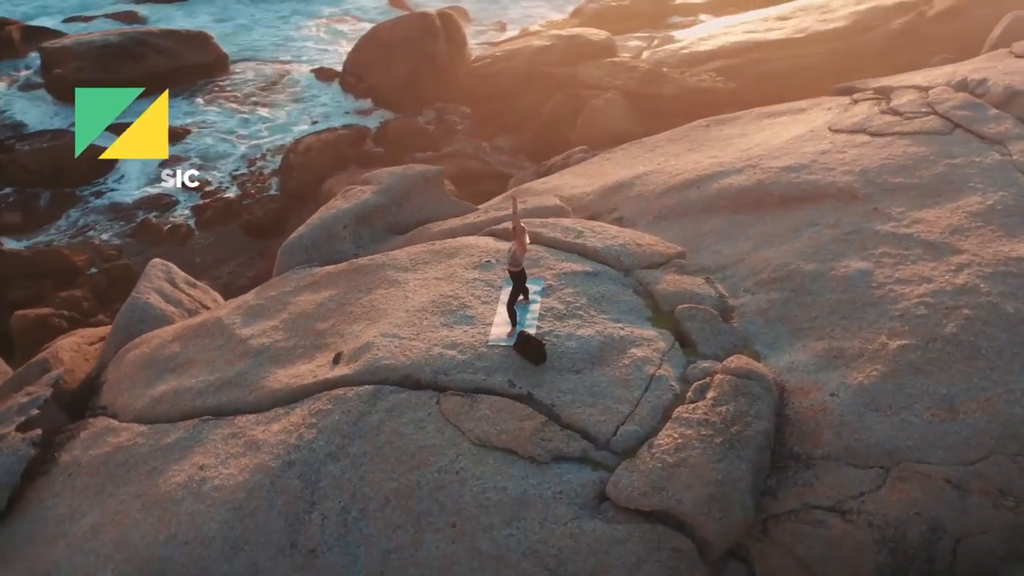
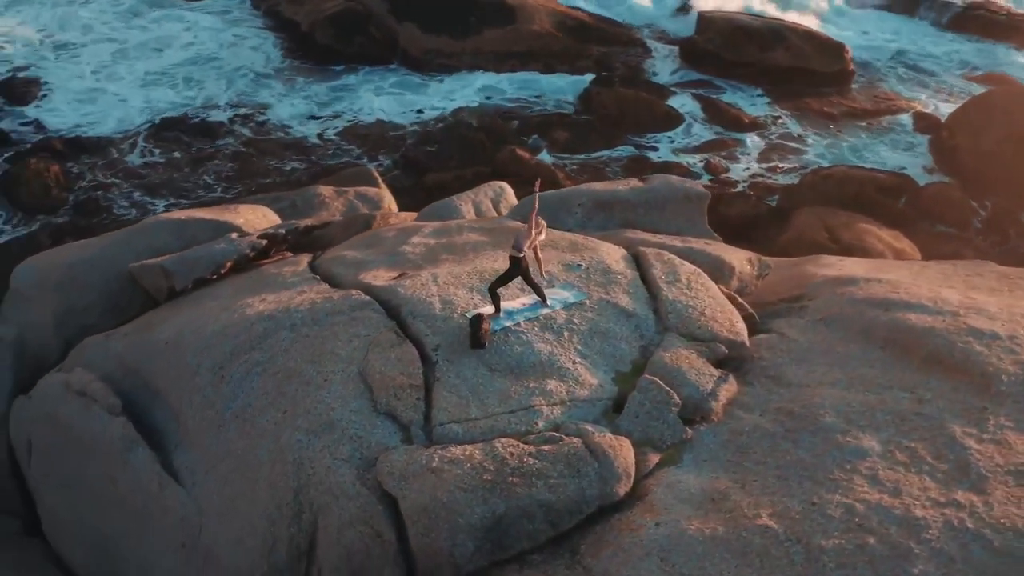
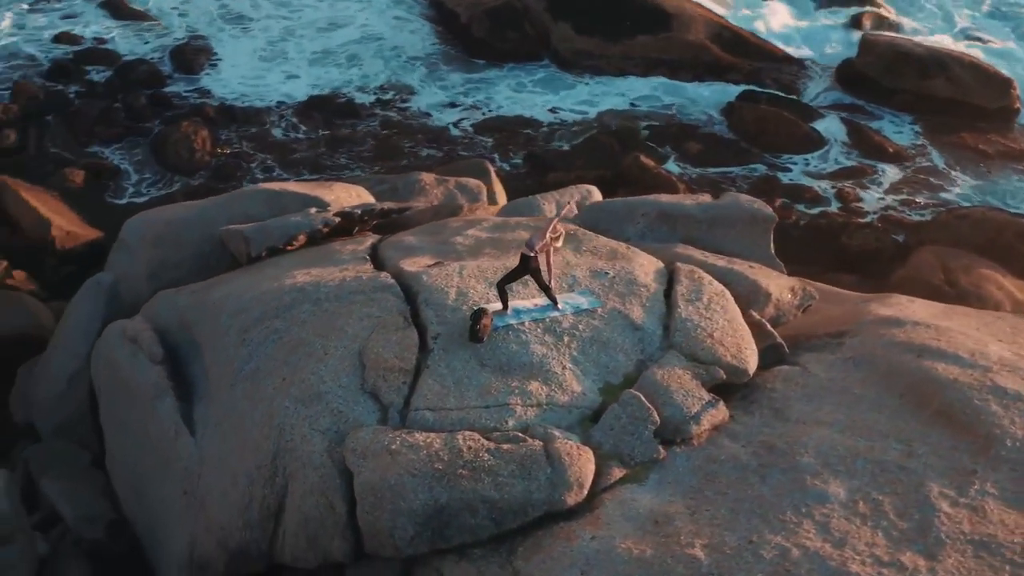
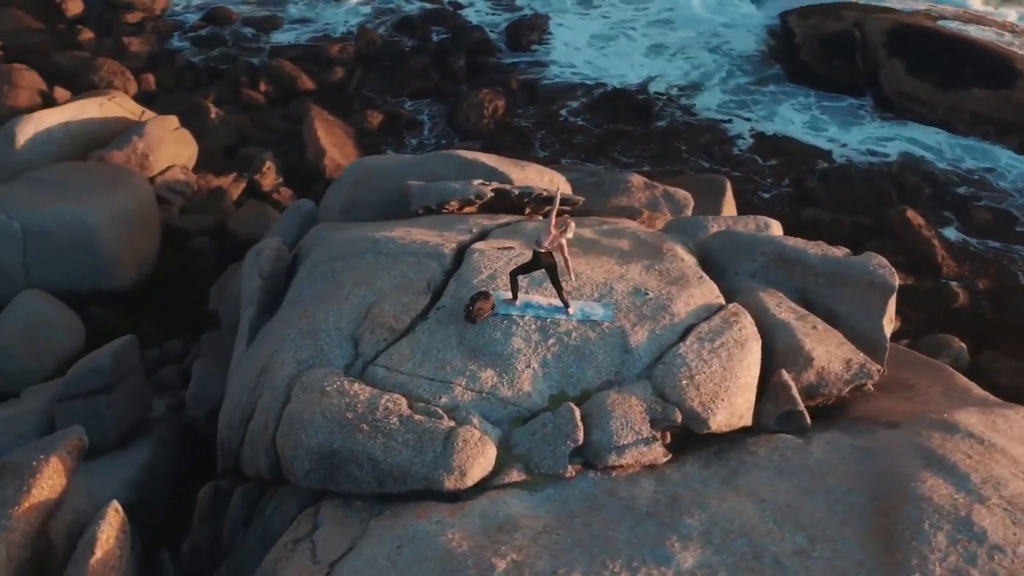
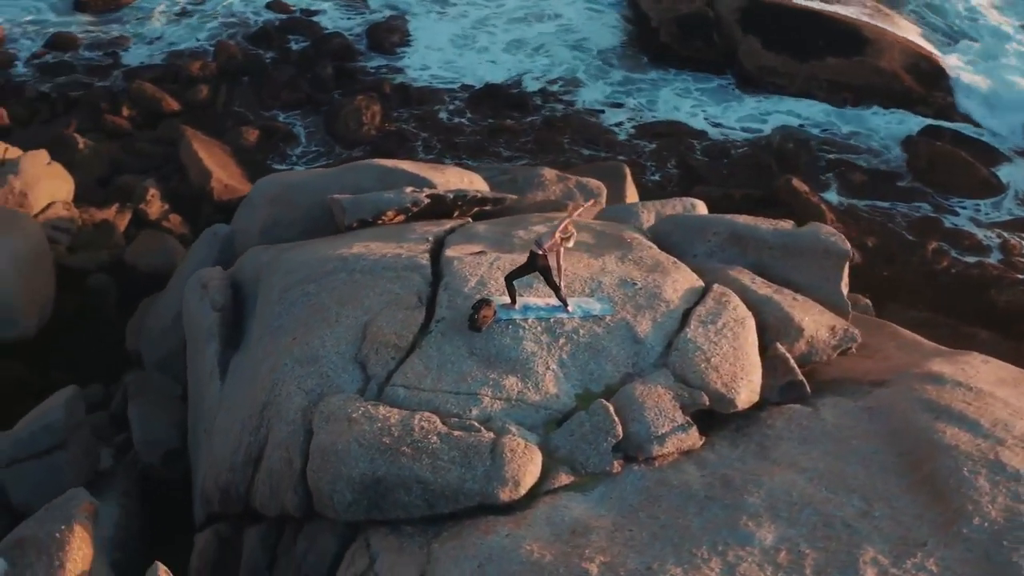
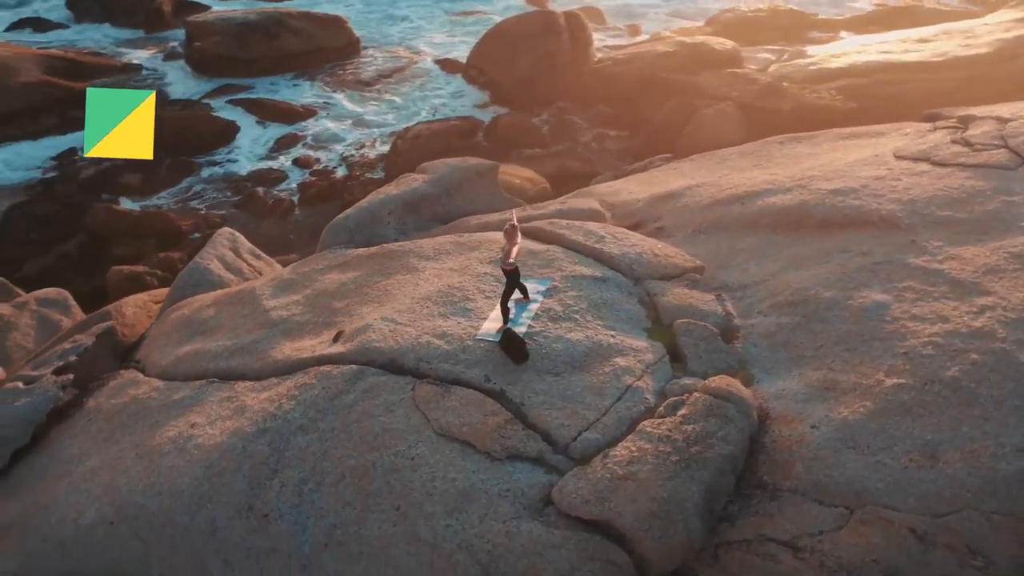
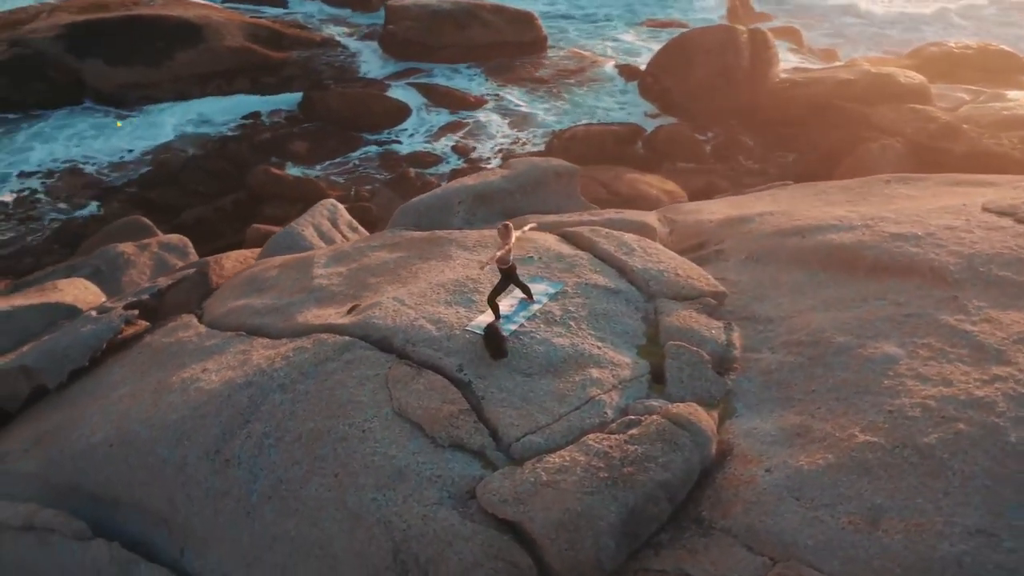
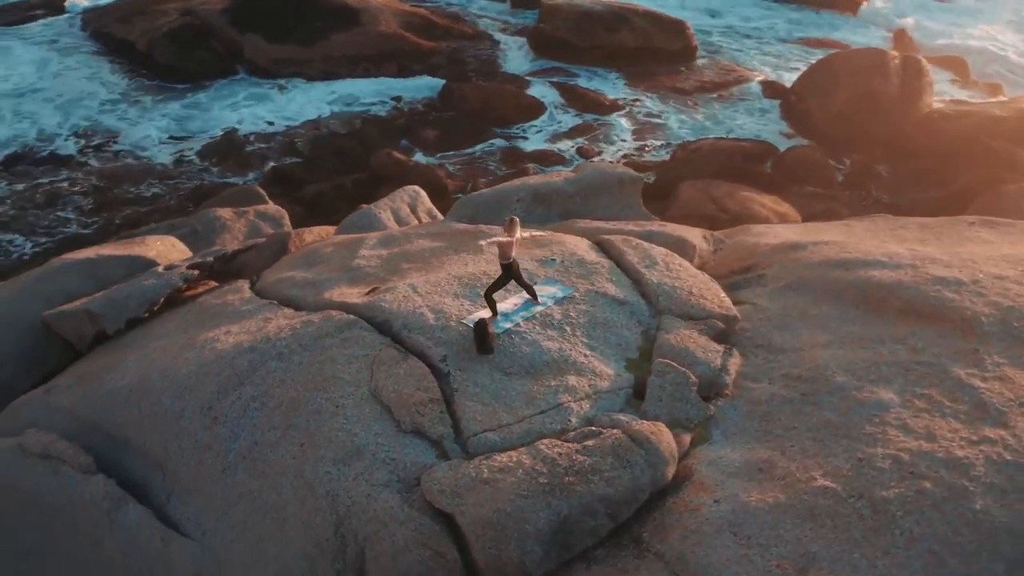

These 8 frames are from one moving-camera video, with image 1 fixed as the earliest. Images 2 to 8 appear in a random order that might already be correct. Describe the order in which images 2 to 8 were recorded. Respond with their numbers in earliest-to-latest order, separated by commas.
6, 7, 8, 2, 3, 5, 4
